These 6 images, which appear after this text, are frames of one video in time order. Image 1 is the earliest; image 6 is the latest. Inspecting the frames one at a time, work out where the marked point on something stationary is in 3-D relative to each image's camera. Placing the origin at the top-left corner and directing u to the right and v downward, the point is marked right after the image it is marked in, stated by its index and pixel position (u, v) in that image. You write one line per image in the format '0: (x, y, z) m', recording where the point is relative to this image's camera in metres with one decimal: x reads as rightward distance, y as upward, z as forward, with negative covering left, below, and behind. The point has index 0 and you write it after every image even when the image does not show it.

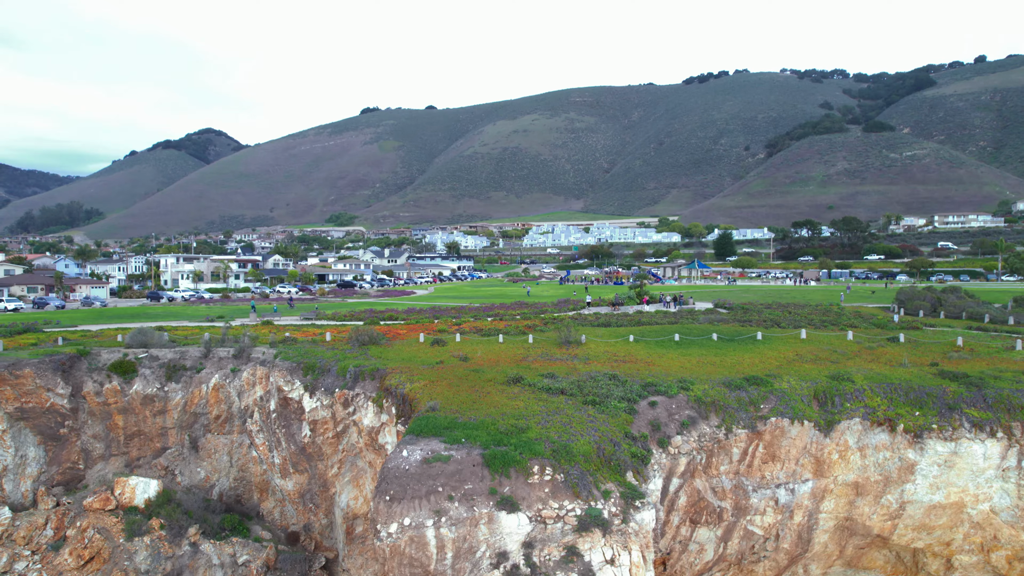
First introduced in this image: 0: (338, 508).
0: (-4.5, -5.8, +14.8) m
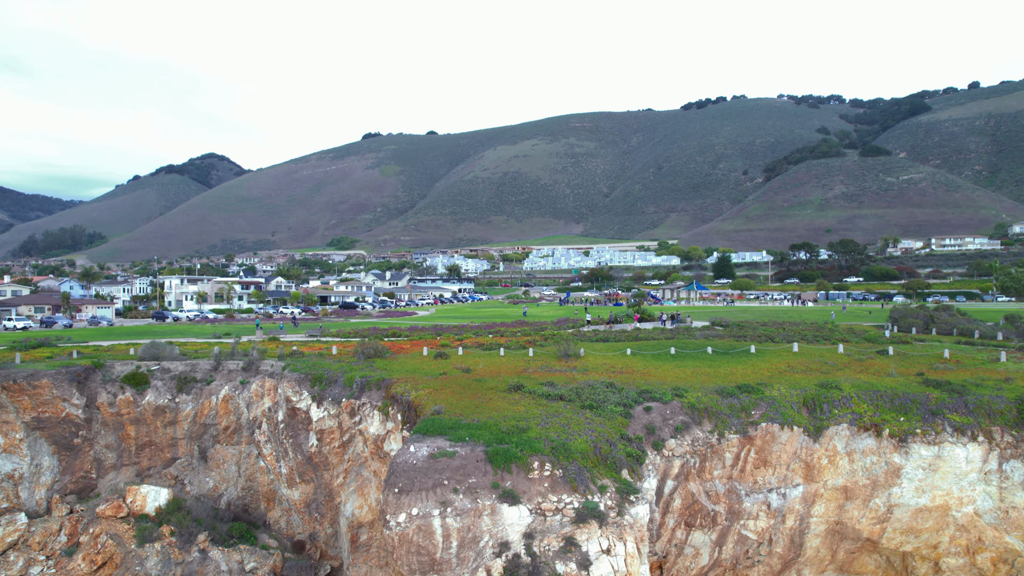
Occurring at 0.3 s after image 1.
0: (-4.5, -6.1, +15.2) m
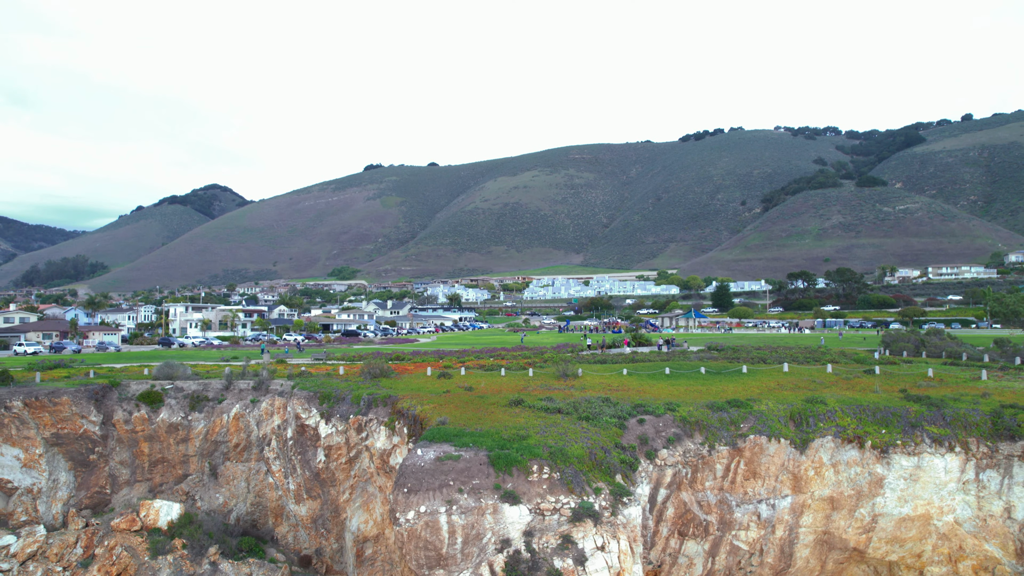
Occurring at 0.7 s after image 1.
0: (-4.4, -6.7, +15.6) m
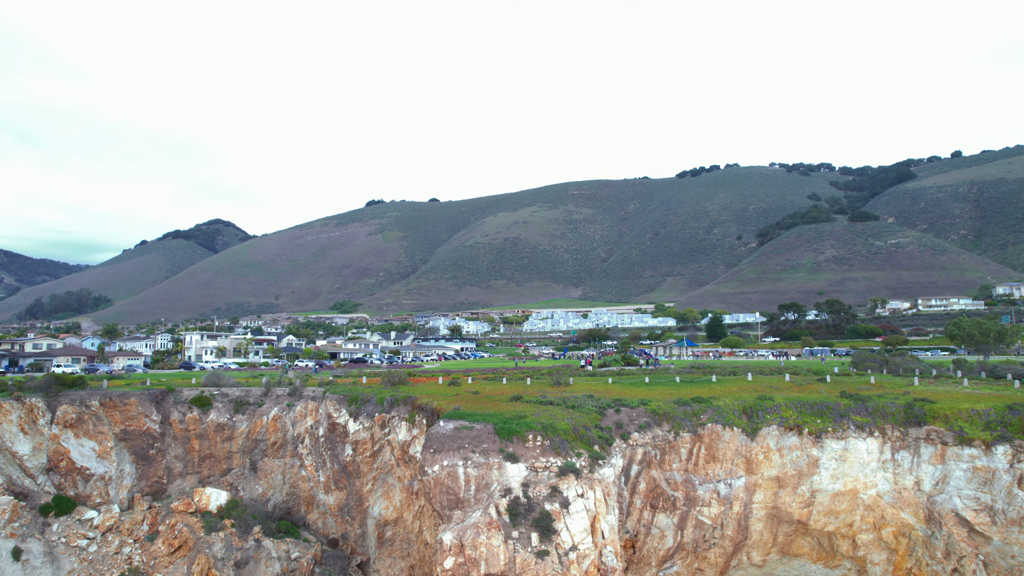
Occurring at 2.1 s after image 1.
0: (-4.4, -7.2, +18.3) m
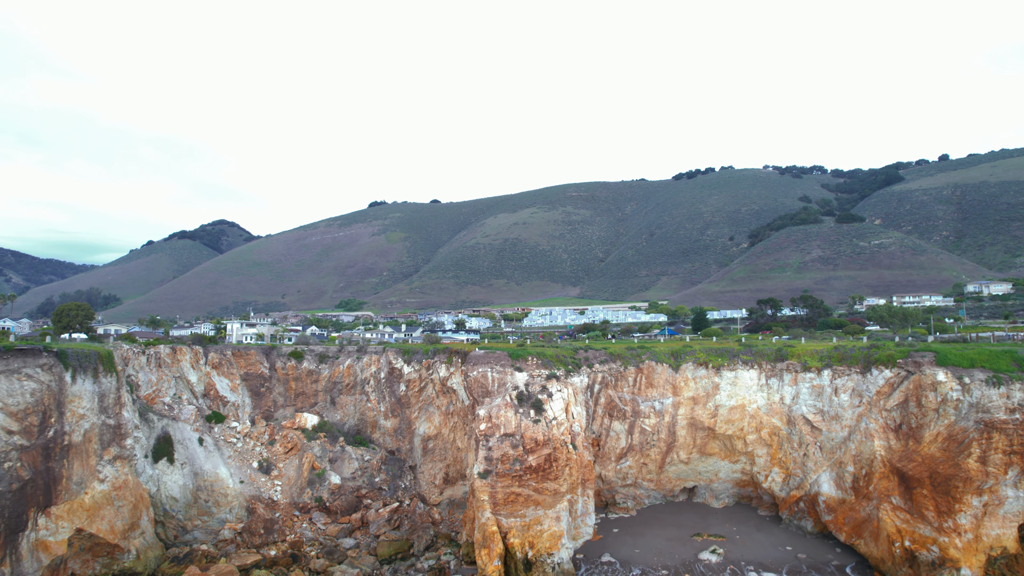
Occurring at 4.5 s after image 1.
0: (-4.2, -6.6, +26.5) m
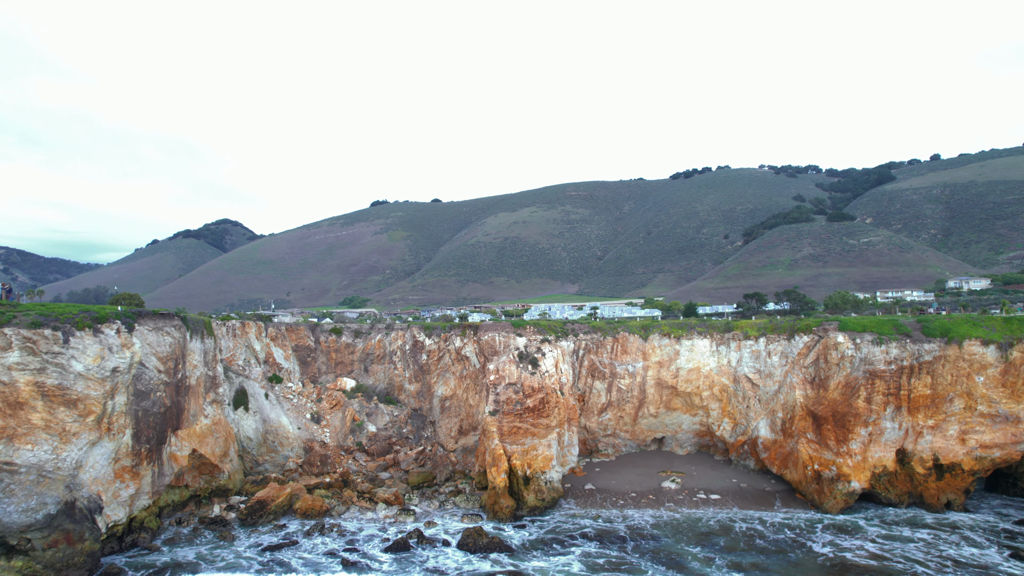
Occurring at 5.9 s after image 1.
0: (-4.1, -5.8, +32.5) m
